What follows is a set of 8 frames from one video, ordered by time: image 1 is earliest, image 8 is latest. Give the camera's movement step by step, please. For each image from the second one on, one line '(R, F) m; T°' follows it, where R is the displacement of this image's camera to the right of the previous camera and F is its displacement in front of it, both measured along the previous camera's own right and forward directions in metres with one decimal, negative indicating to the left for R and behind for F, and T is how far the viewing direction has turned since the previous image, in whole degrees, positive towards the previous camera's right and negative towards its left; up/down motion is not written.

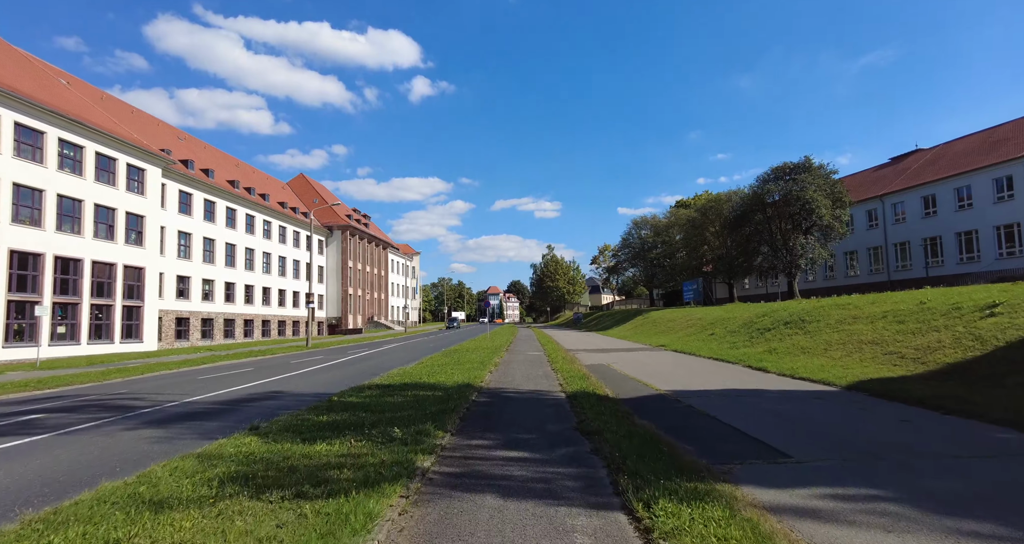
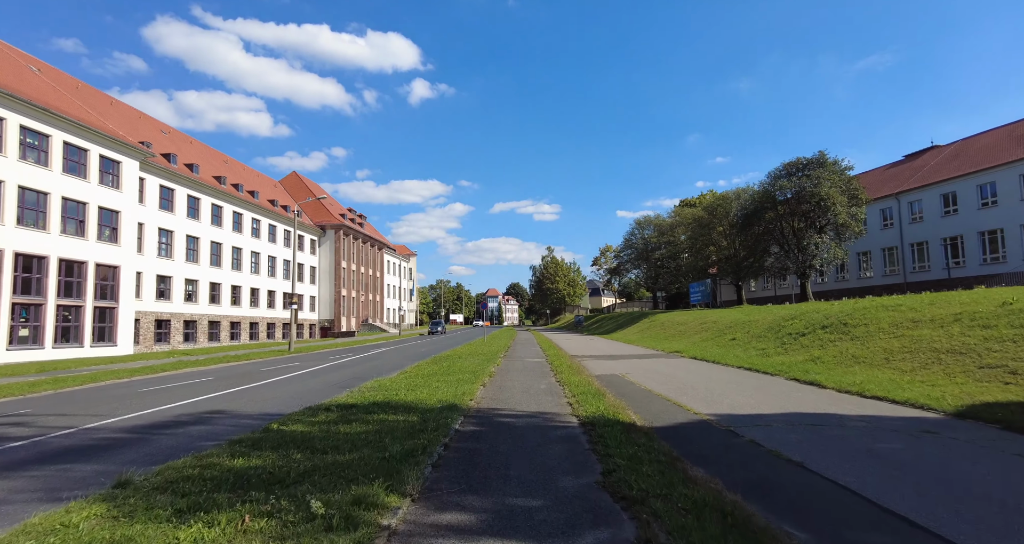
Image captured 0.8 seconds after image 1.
(0.0, +2.6) m; 0°
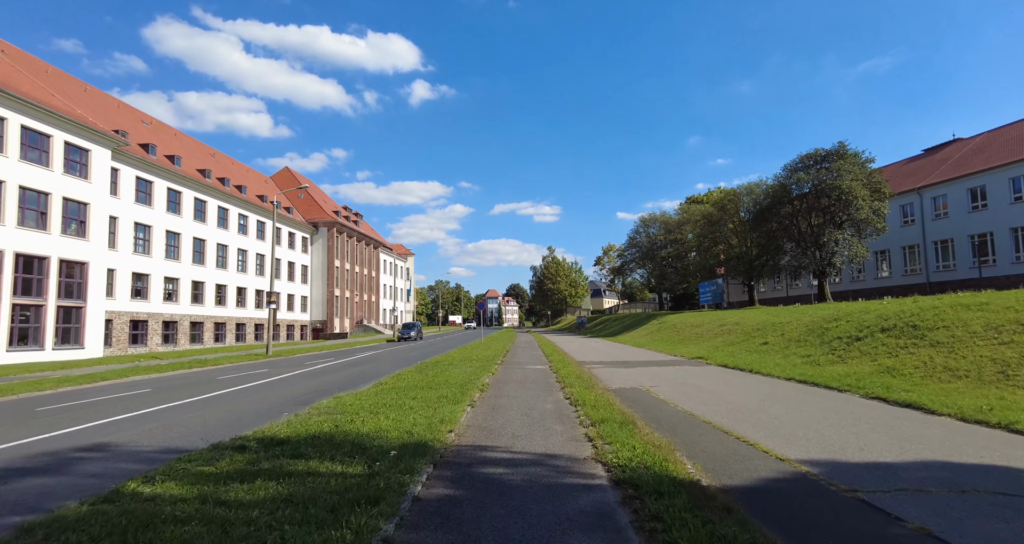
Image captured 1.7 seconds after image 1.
(+0.1, +3.1) m; 0°
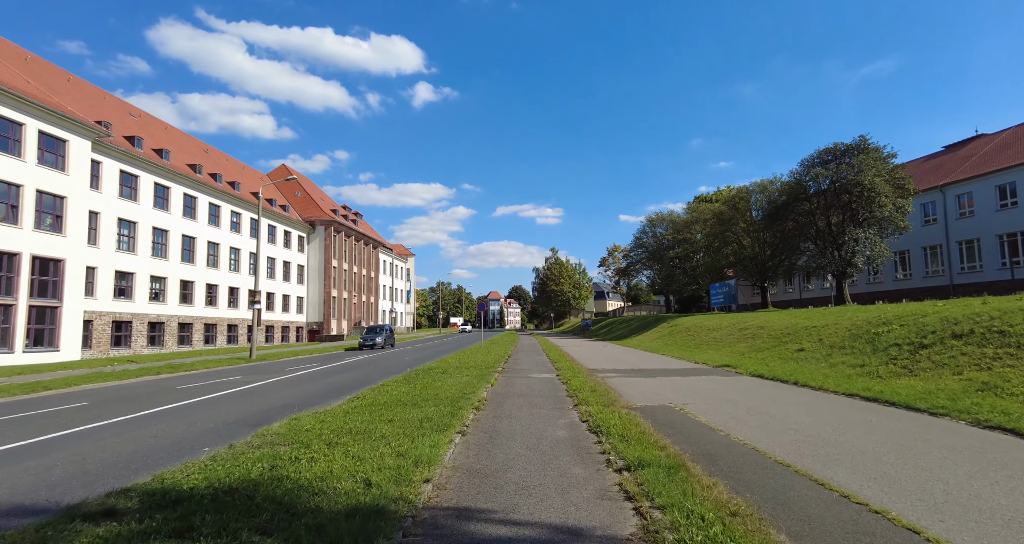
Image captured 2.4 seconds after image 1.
(0.0, +2.4) m; 0°
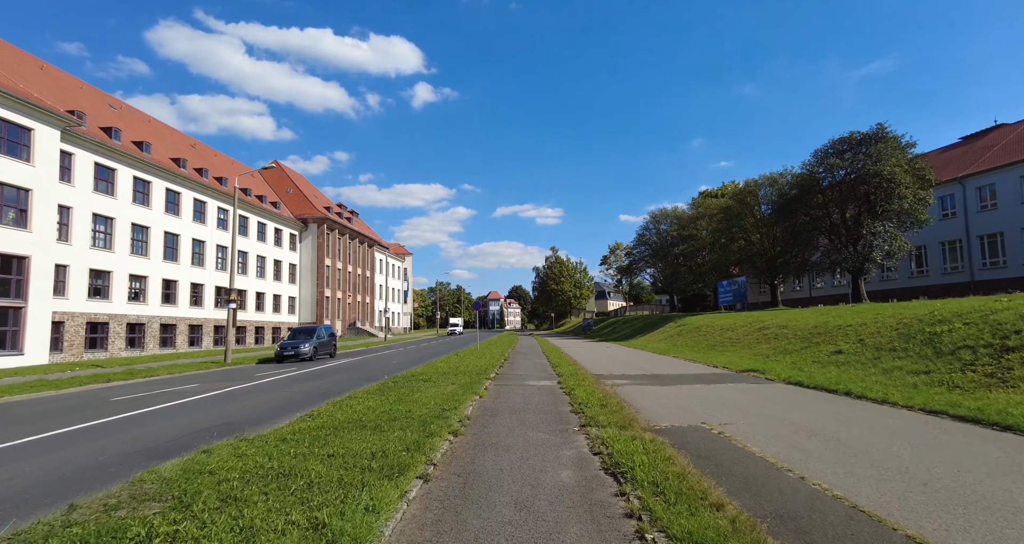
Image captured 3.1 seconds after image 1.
(+0.2, +2.4) m; 0°
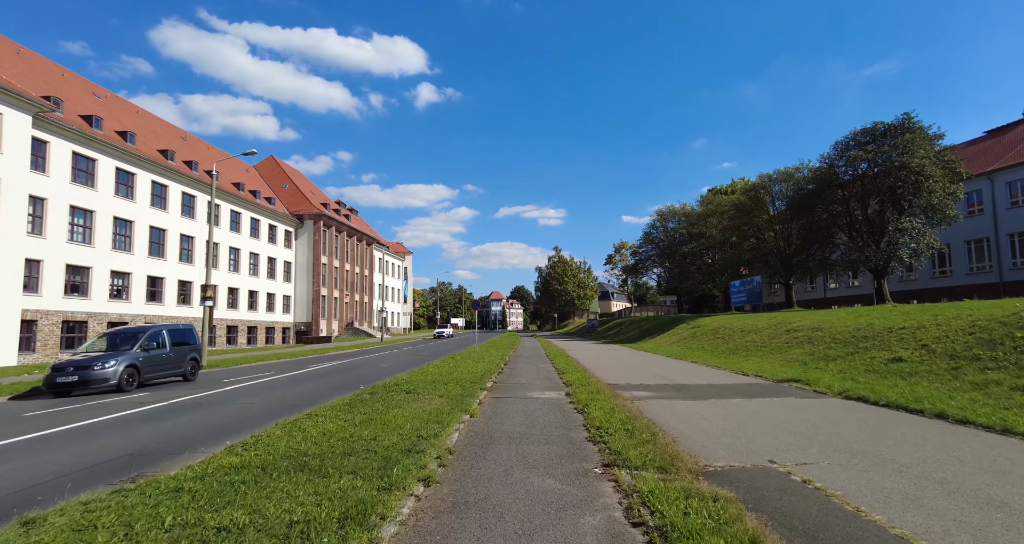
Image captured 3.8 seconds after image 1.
(0.0, +2.4) m; 0°
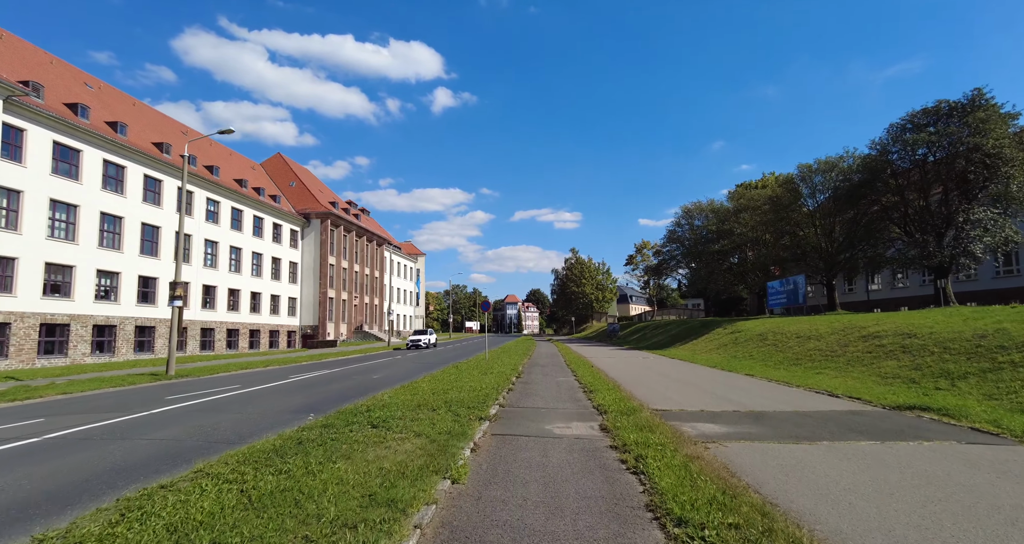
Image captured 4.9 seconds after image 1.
(+0.1, +3.8) m; -2°
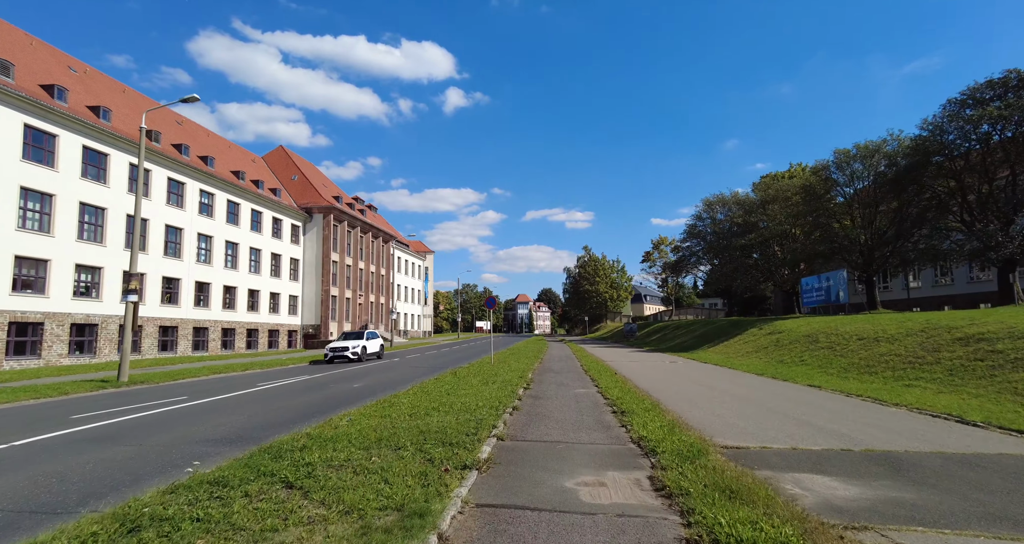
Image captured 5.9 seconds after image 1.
(+0.1, +3.4) m; -1°
